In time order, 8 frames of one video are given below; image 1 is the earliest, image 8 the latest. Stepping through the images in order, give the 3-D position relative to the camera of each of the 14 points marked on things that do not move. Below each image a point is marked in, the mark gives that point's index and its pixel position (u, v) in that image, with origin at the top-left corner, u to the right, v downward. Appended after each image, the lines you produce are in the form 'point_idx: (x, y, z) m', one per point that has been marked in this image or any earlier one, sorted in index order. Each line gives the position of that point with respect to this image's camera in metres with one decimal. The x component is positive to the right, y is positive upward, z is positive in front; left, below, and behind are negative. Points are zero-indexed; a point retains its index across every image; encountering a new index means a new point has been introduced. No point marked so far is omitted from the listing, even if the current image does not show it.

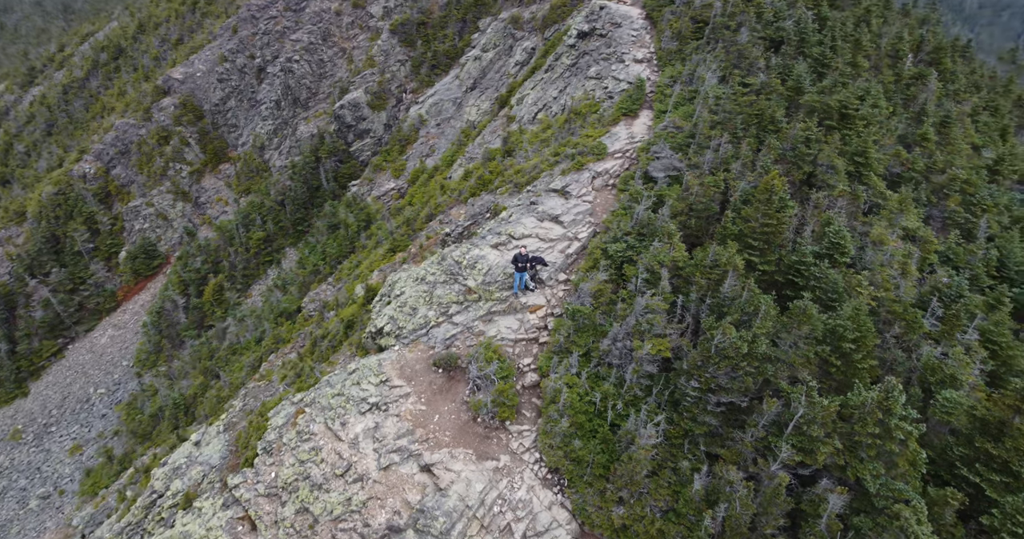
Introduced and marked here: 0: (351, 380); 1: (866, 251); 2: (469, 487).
0: (-4.9, -3.3, +16.5) m
1: (+12.2, +0.6, +17.6) m
2: (-1.0, -5.4, +13.3) m
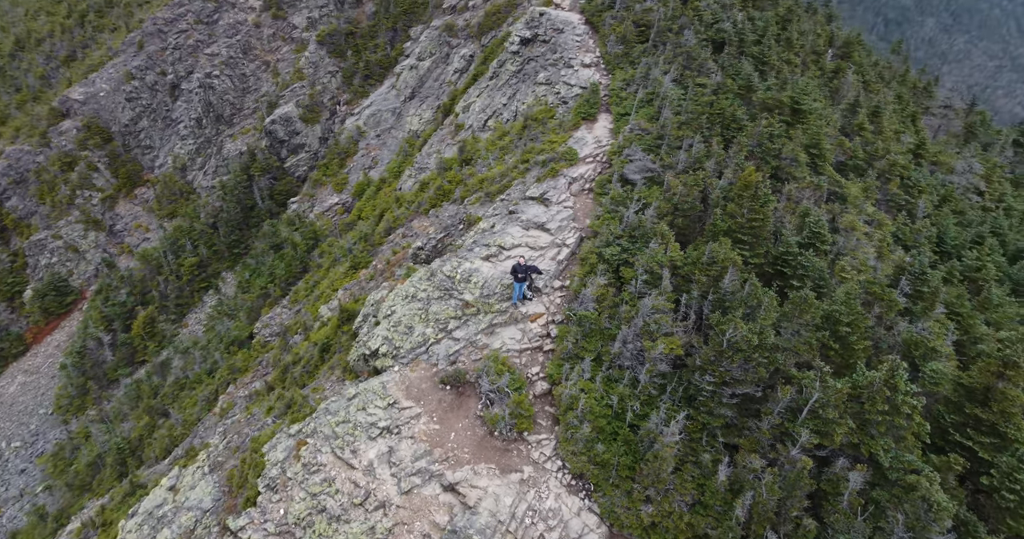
0: (-4.7, -4.0, +16.0) m
1: (+11.9, +1.1, +18.8) m
2: (-0.3, -5.7, +13.2) m
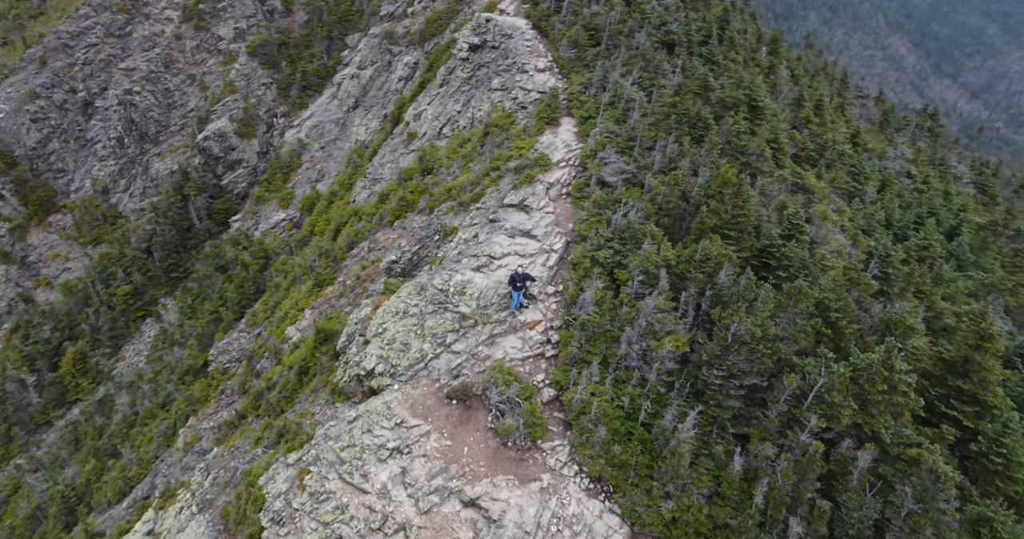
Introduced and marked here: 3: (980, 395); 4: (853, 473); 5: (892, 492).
0: (-4.4, -4.6, +15.6) m
1: (+11.4, +1.6, +19.8) m
2: (+0.3, -6.0, +13.1) m
3: (+12.1, -3.2, +13.8) m
4: (+8.0, -4.8, +12.5) m
5: (+8.9, -5.2, +12.4) m
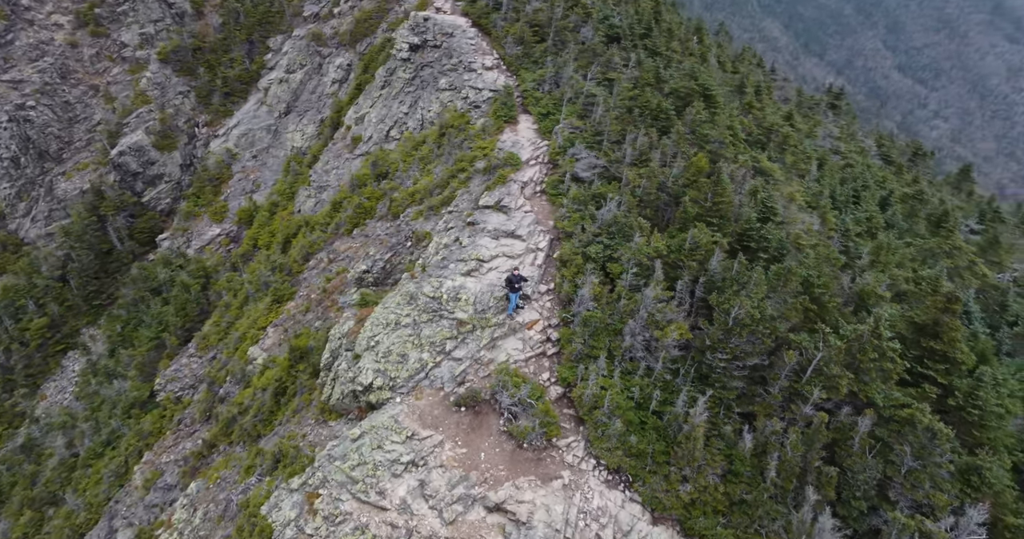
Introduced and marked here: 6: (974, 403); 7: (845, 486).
0: (-4.1, -5.0, +15.2) m
1: (+10.8, +2.4, +21.0) m
2: (+0.9, -6.0, +13.2) m
3: (+12.3, -2.3, +15.1) m
4: (+8.6, -4.3, +13.4) m
5: (+9.5, -4.6, +13.3) m
6: (+12.4, -3.5, +14.3) m
7: (+8.3, -5.4, +13.4) m
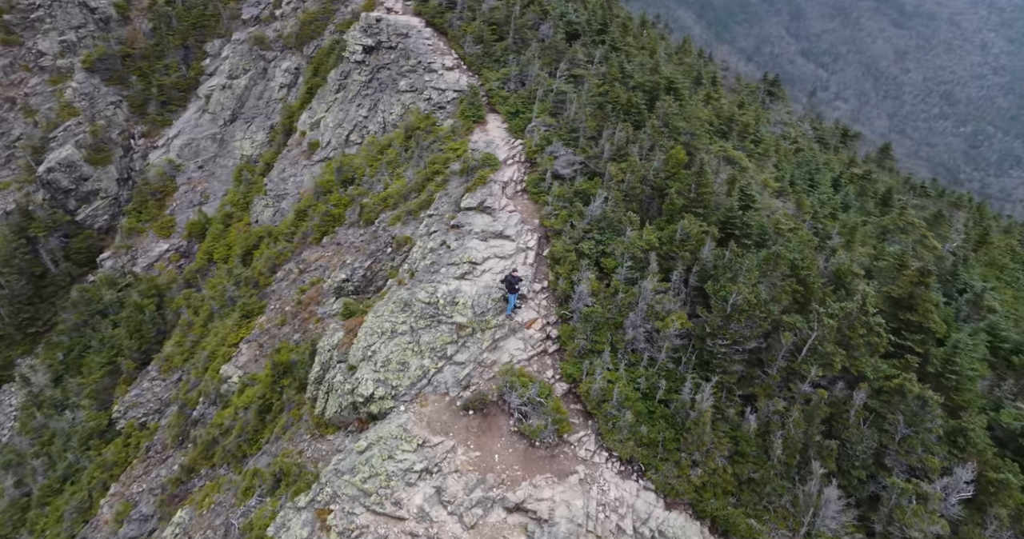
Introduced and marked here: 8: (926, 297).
0: (-3.7, -5.2, +15.0) m
1: (+10.2, +3.0, +21.8) m
2: (+1.5, -6.0, +13.4) m
3: (+12.5, -1.6, +16.1) m
4: (+9.0, -3.8, +14.2) m
5: (+9.9, -4.0, +14.2) m
6: (+12.6, -2.8, +15.3) m
7: (+8.8, -5.0, +14.1) m
8: (+12.6, -0.8, +16.3) m
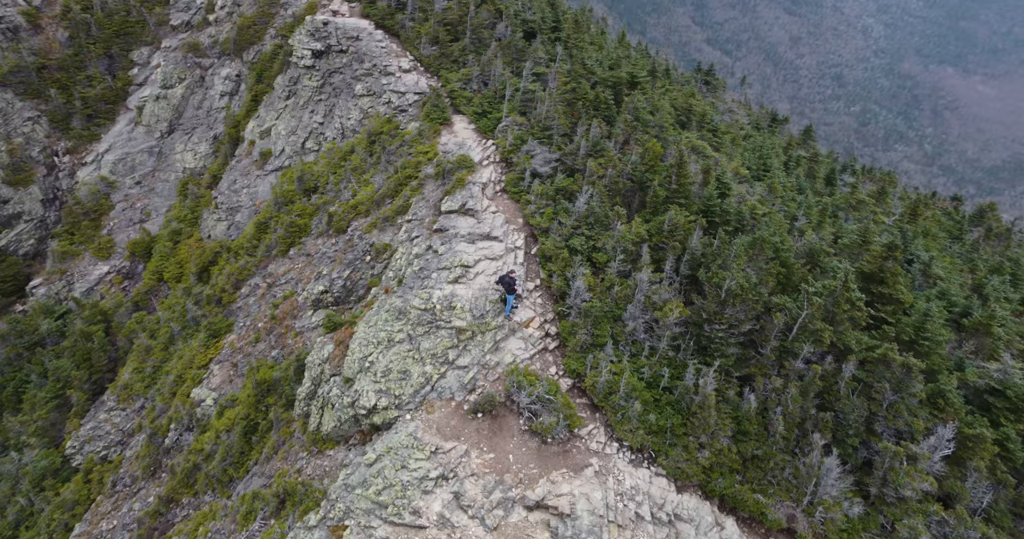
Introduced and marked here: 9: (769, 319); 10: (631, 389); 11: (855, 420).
0: (-3.4, -5.5, +14.9) m
1: (+9.4, +3.7, +22.7) m
2: (+2.0, -5.9, +13.7) m
3: (+12.4, -0.9, +17.2) m
4: (+9.2, -3.2, +15.1) m
5: (+10.2, -3.4, +15.1) m
6: (+12.7, -2.0, +16.5) m
7: (+9.1, -4.4, +15.0) m
8: (+12.5, 0.0, +17.4) m
9: (+7.5, -1.5, +15.7) m
10: (+3.3, -3.4, +15.3) m
11: (+9.5, -4.2, +14.8) m
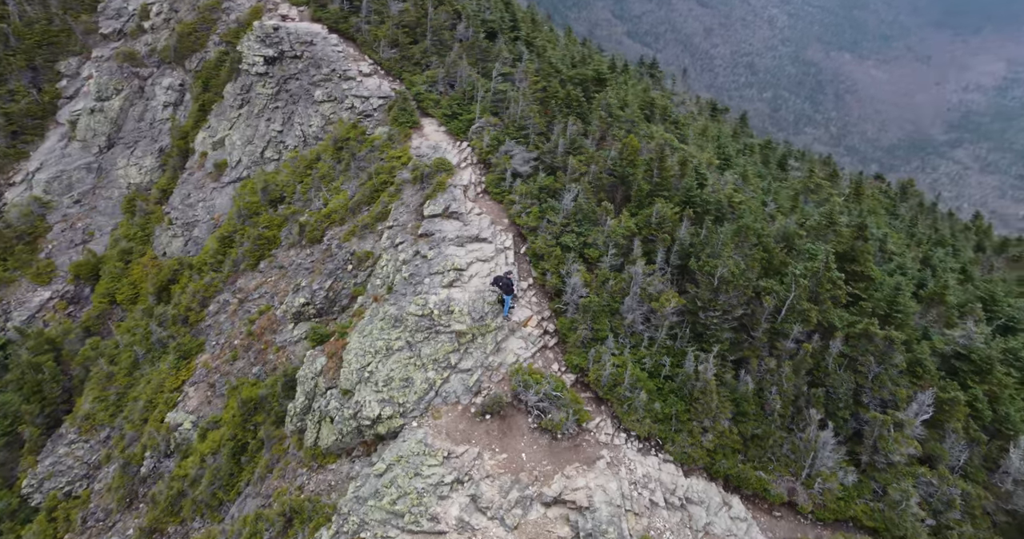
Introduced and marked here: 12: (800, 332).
0: (-3.0, -5.7, +14.8) m
1: (+8.6, +4.2, +23.6) m
2: (+2.4, -5.8, +14.1) m
3: (+12.3, -0.1, +18.3) m
4: (+9.4, -2.7, +15.9) m
5: (+10.3, -2.8, +16.1) m
6: (+12.7, -1.3, +17.6) m
7: (+9.4, -3.9, +15.9) m
8: (+12.3, +0.7, +18.5) m
9: (+7.5, -1.1, +16.4) m
10: (+3.5, -3.2, +15.8) m
11: (+9.8, -3.6, +15.7) m
12: (+8.4, -1.9, +15.7) m
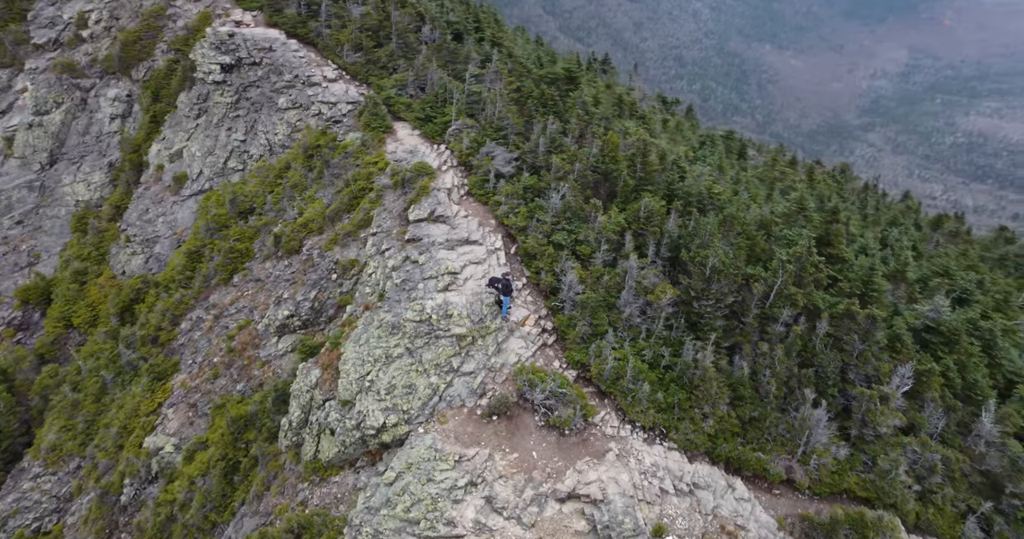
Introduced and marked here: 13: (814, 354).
0: (-2.6, -5.9, +14.8) m
1: (+7.8, +4.6, +24.2) m
2: (+2.8, -5.7, +14.4) m
3: (+12.1, +0.5, +19.2) m
4: (+9.5, -2.2, +16.7) m
5: (+10.4, -2.3, +16.9) m
6: (+12.6, -0.7, +18.6) m
7: (+9.5, -3.4, +16.6) m
8: (+12.0, +1.3, +19.4) m
9: (+7.5, -0.7, +17.1) m
10: (+3.7, -3.1, +16.2) m
11: (+9.9, -3.1, +16.5) m
12: (+8.5, -1.4, +16.5) m
13: (+9.6, -2.7, +17.0) m
